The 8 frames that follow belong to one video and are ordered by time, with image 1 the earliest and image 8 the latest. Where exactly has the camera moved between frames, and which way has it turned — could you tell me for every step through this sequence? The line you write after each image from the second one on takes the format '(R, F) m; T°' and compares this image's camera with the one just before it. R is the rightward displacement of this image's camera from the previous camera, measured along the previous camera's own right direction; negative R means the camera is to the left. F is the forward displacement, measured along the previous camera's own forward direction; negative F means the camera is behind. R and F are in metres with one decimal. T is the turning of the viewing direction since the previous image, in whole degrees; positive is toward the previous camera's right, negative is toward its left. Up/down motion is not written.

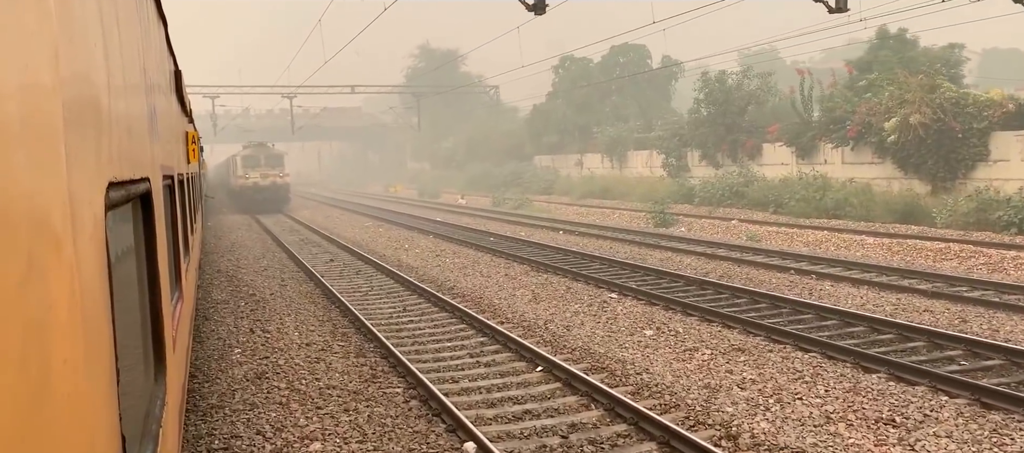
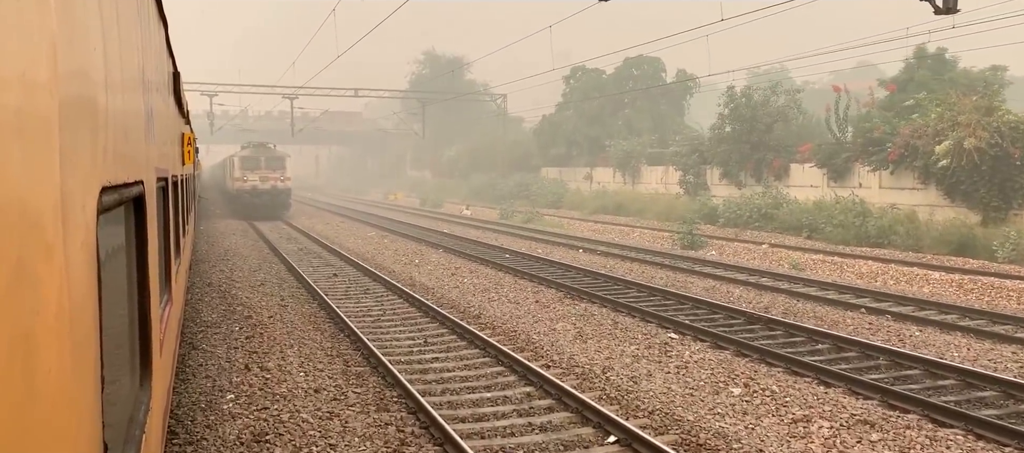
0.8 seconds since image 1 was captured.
(-0.6, +1.5) m; 0°
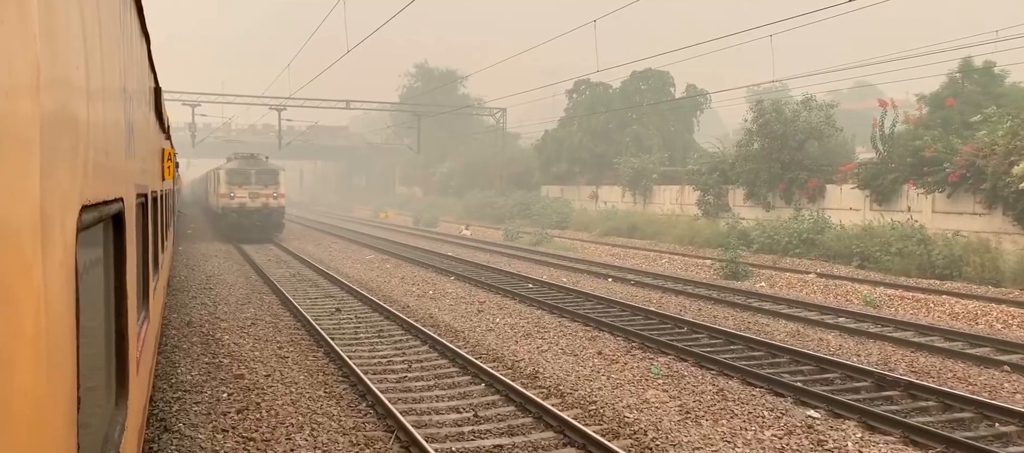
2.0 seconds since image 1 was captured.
(-0.8, +2.2) m; +1°
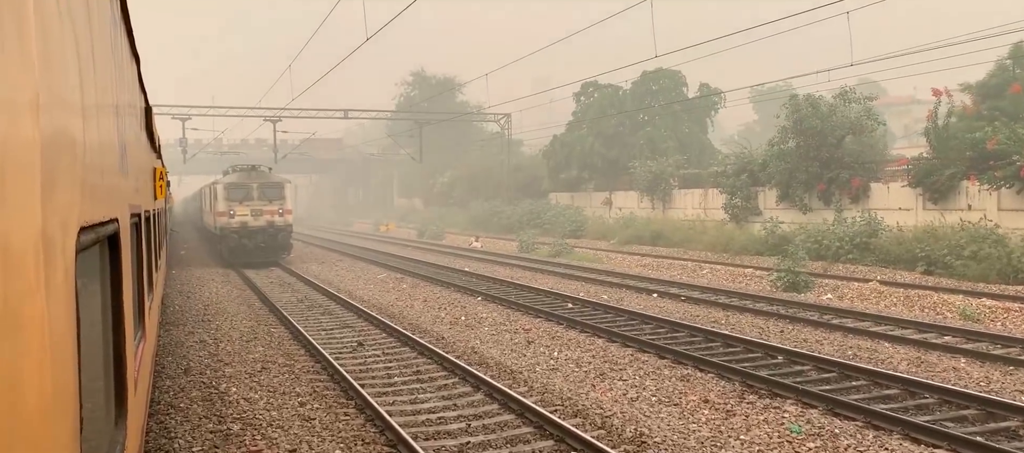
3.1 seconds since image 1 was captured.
(-0.7, +1.8) m; +1°
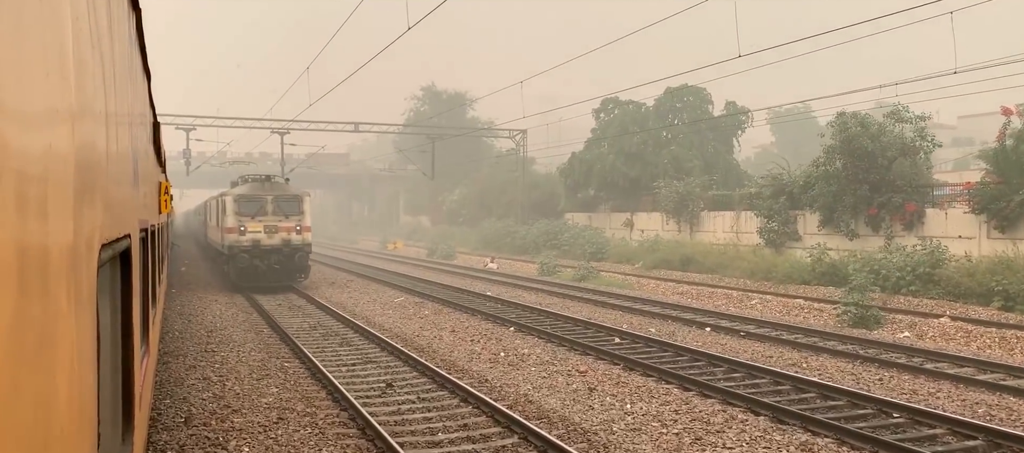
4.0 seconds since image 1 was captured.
(-0.6, +1.5) m; 0°
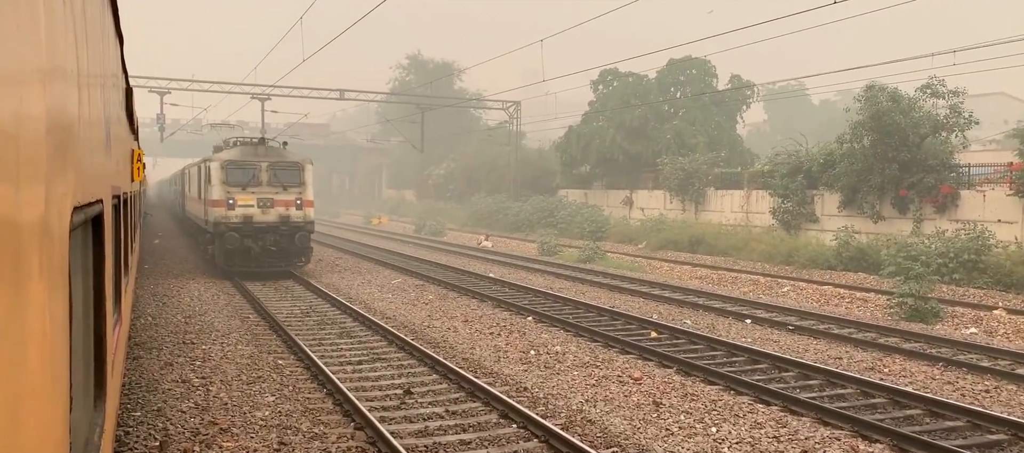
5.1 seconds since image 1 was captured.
(-0.7, +1.6) m; +2°
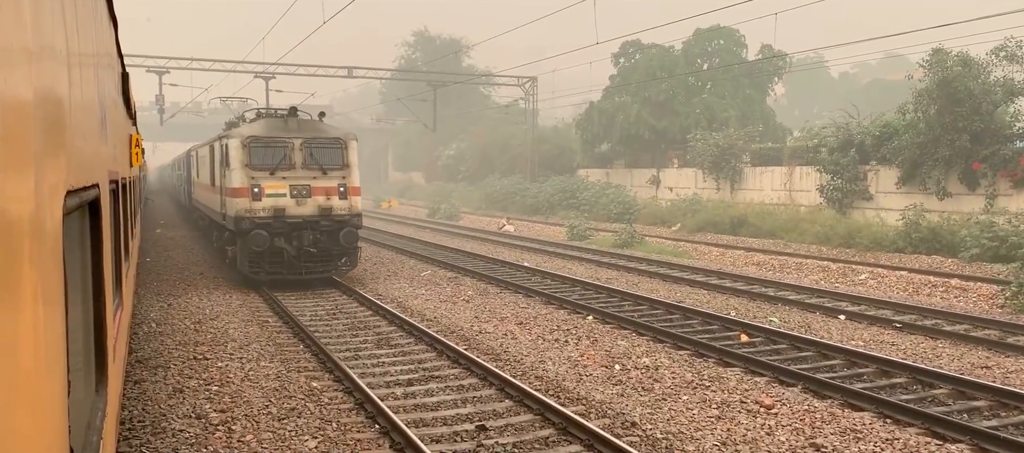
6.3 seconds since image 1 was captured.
(-0.7, +1.7) m; 0°
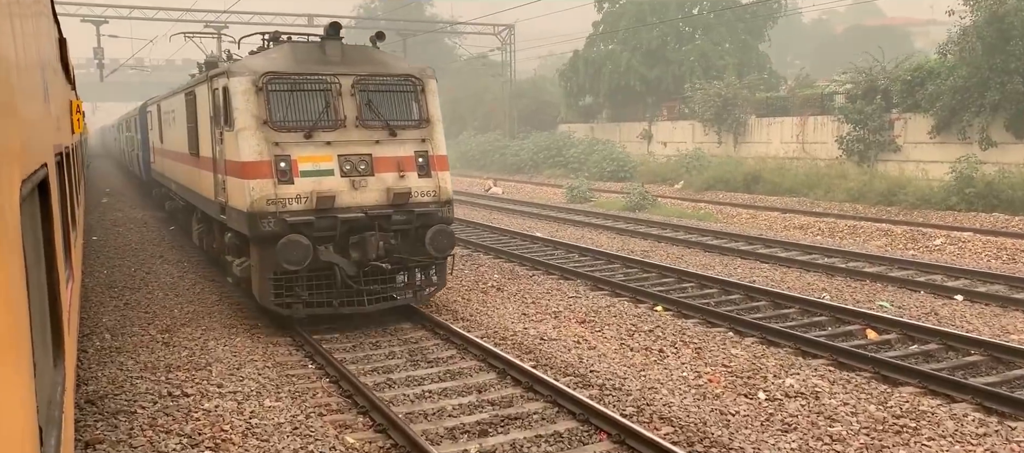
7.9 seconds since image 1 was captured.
(-1.0, +2.3) m; +3°
